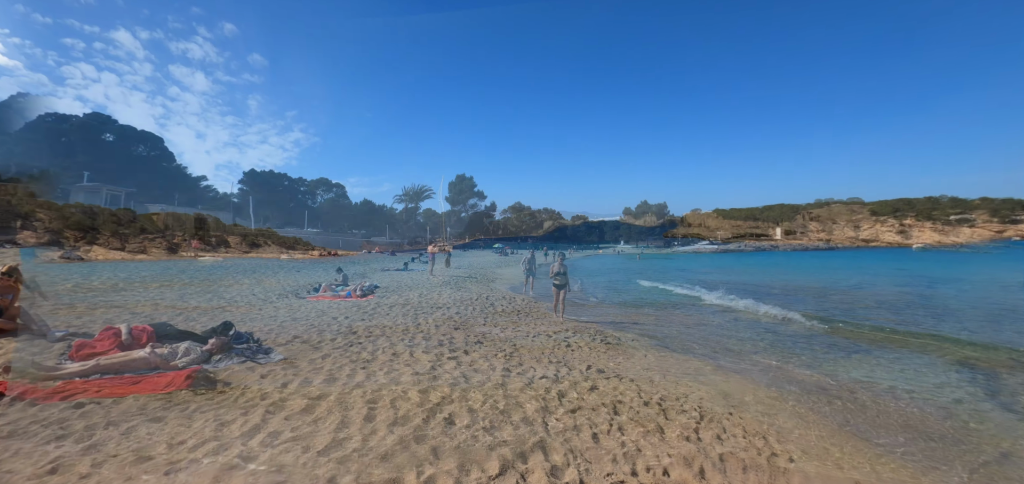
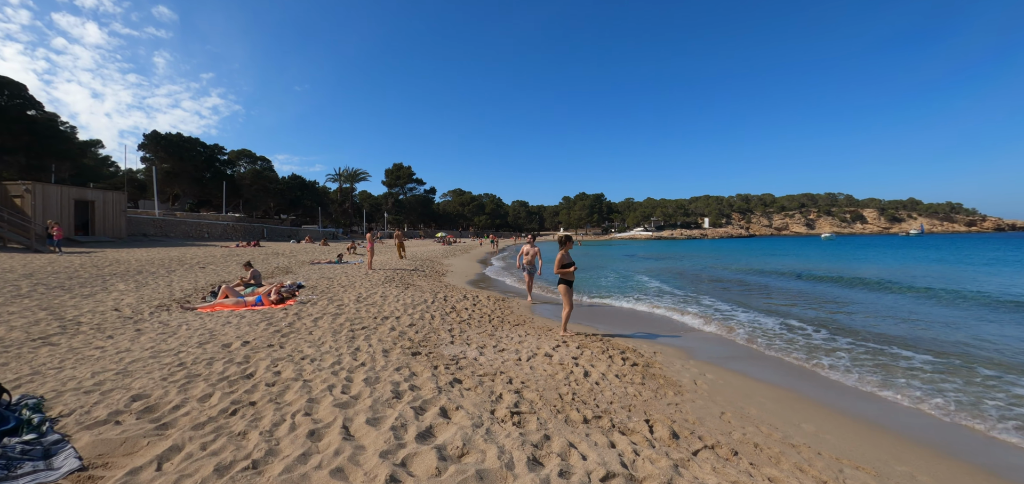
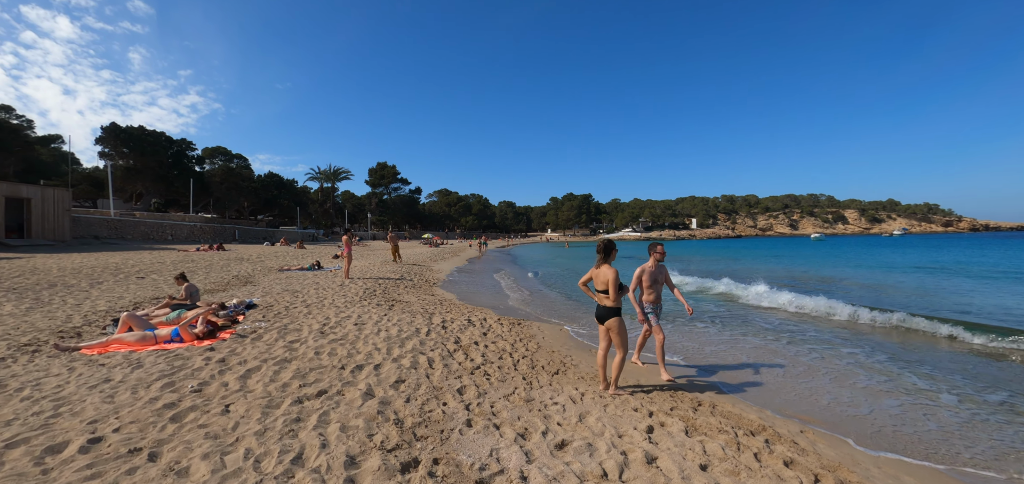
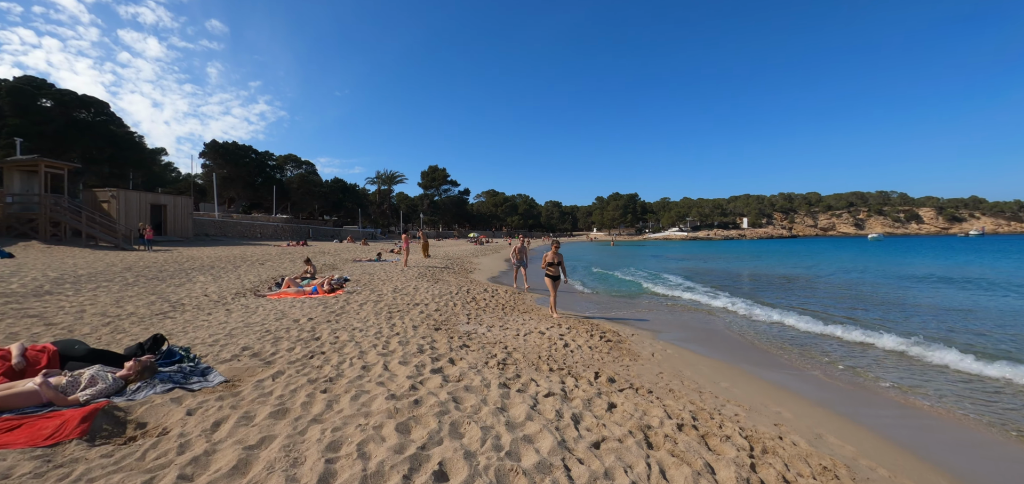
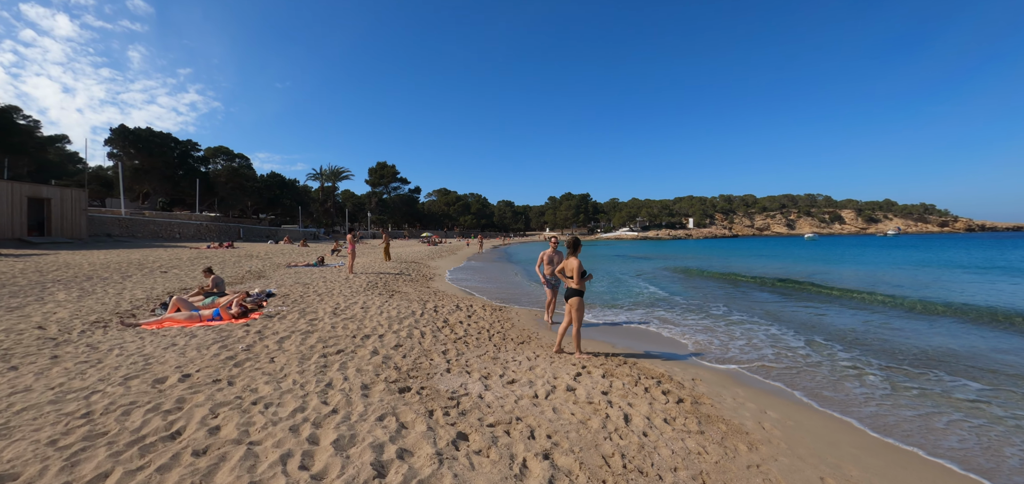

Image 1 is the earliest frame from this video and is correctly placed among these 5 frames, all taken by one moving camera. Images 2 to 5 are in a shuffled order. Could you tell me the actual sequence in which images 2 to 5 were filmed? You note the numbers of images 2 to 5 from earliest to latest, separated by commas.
4, 2, 5, 3
